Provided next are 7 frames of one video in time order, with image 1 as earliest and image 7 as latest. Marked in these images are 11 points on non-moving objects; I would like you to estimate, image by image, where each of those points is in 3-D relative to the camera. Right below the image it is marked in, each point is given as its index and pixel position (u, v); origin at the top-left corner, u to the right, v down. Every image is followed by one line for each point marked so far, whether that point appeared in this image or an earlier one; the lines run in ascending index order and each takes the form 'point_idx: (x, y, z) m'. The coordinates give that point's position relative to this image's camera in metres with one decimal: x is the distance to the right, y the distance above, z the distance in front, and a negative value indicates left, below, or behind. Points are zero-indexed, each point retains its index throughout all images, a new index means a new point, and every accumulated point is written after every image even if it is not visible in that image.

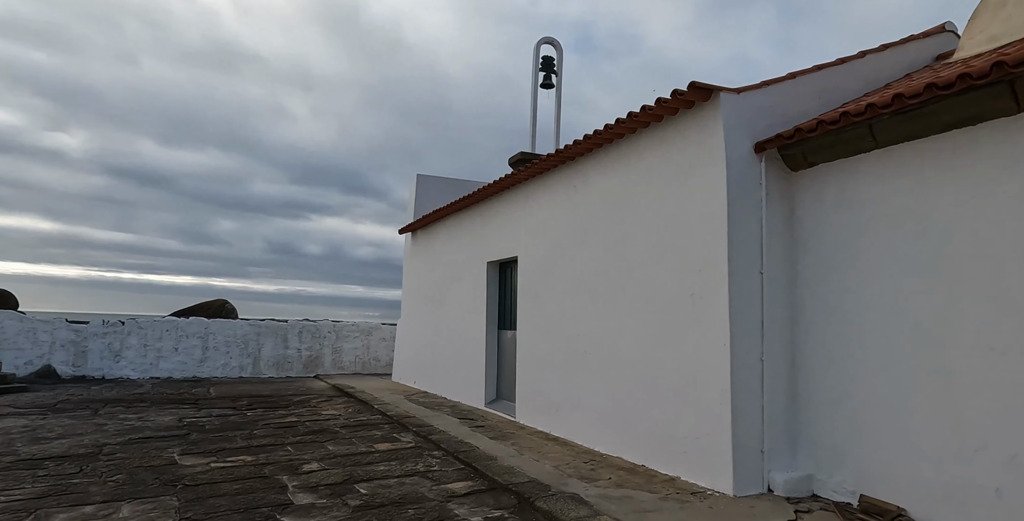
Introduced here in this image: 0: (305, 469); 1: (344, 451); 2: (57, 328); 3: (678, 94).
0: (-1.6, -1.6, +4.6) m
1: (-1.4, -1.7, +5.3) m
2: (-7.1, -1.1, +9.4) m
3: (+1.3, +1.2, +4.5) m
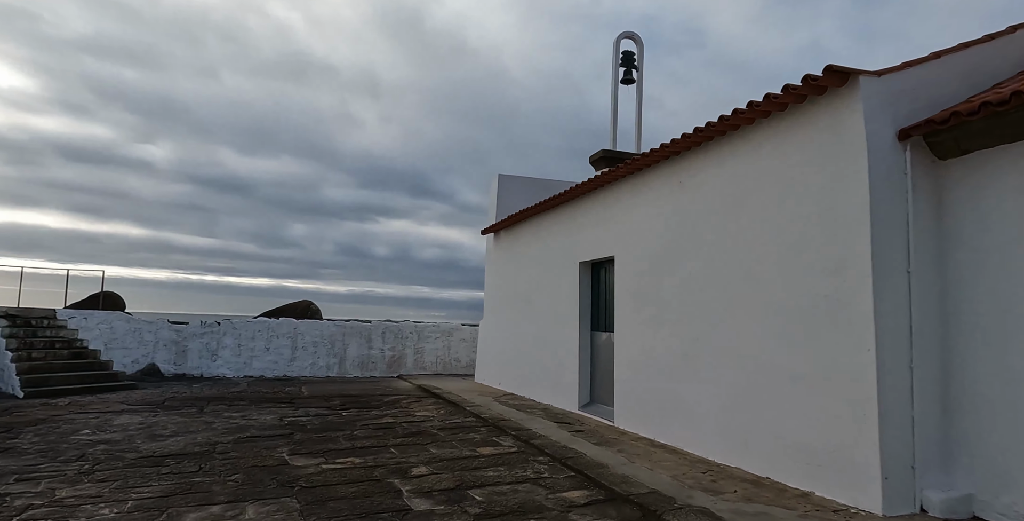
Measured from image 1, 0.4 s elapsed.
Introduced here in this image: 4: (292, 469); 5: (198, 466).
0: (-0.7, -1.6, +4.6) m
1: (-0.5, -1.7, +5.2) m
2: (-5.8, -1.1, +9.9) m
3: (+2.1, +1.3, +4.2) m
4: (-1.7, -1.6, +4.6) m
5: (-2.4, -1.6, +4.6) m
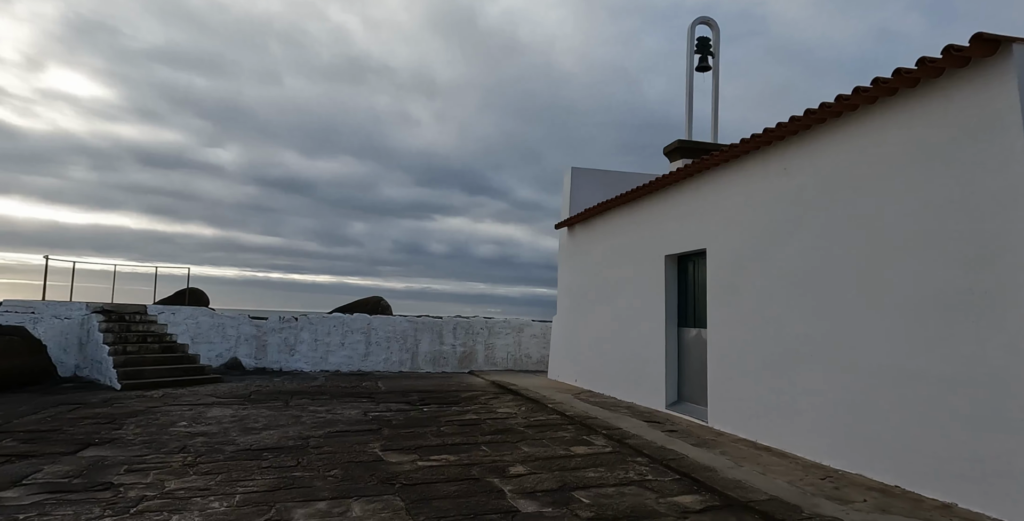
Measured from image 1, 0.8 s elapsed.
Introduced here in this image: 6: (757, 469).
0: (0.0, -1.5, +4.4) m
1: (+0.3, -1.6, +5.0) m
2: (-4.5, -1.1, +10.1) m
3: (+2.7, +1.3, +3.7) m
4: (-0.9, -1.5, +4.5) m
5: (-1.6, -1.5, +4.6) m
6: (+1.9, -1.6, +4.6) m
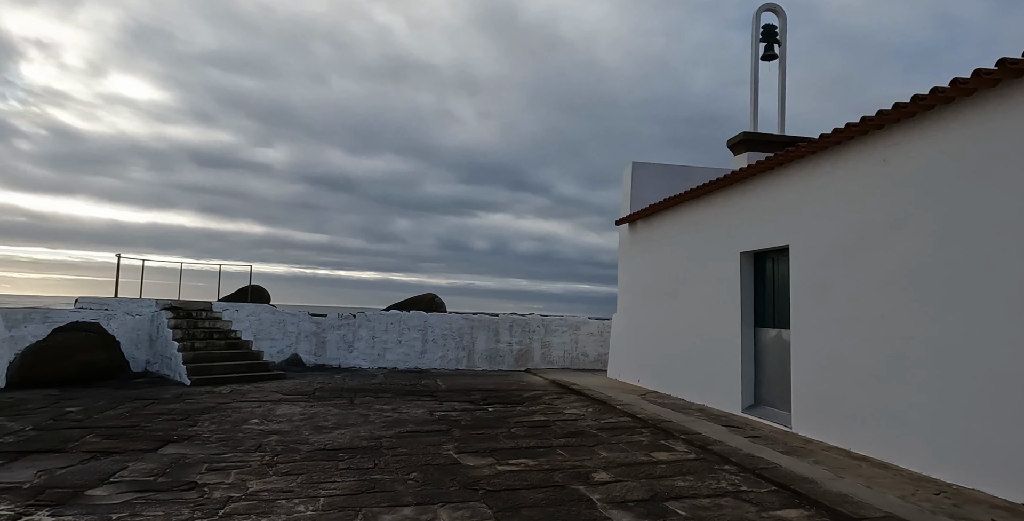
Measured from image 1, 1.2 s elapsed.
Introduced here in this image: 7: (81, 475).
0: (+0.6, -1.5, +4.2) m
1: (+0.9, -1.6, +4.8) m
2: (-3.6, -1.0, +10.2) m
3: (+3.3, +1.4, +3.3) m
4: (-0.3, -1.5, +4.4) m
5: (-1.0, -1.5, +4.5) m
6: (+2.5, -1.6, +4.3) m
7: (-2.8, -1.4, +3.9) m
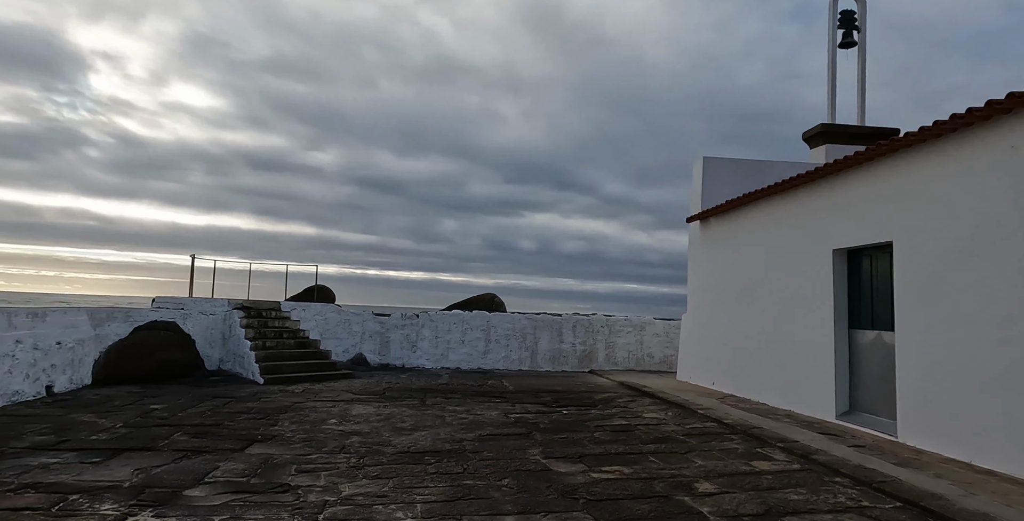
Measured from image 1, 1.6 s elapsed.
0: (+1.2, -1.5, +3.9) m
1: (+1.6, -1.5, +4.5) m
2: (-2.5, -1.0, +10.2) m
3: (+3.8, +1.4, +2.9) m
4: (+0.3, -1.5, +4.2) m
5: (-0.4, -1.5, +4.3) m
6: (+3.1, -1.5, +3.9) m
7: (-2.2, -1.4, +3.9) m
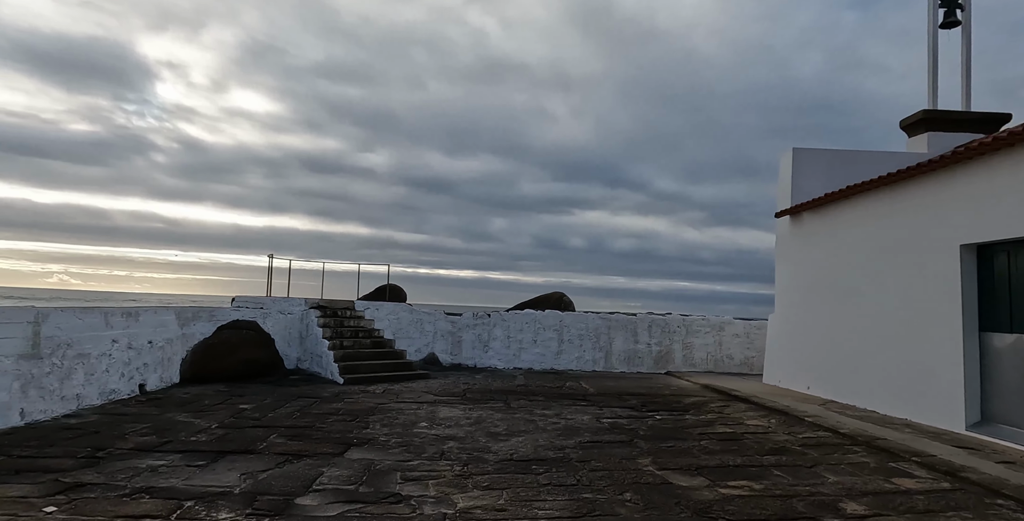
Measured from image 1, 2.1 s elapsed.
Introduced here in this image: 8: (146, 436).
0: (+2.0, -1.5, +3.5) m
1: (+2.4, -1.5, +4.0) m
2: (-1.2, -1.0, +10.1) m
3: (+4.5, +1.4, +2.3) m
4: (+1.1, -1.5, +3.8) m
5: (+0.4, -1.5, +4.1) m
6: (+3.8, -1.5, +3.3) m
7: (-1.4, -1.4, +3.8) m
8: (-2.8, -1.4, +4.6) m
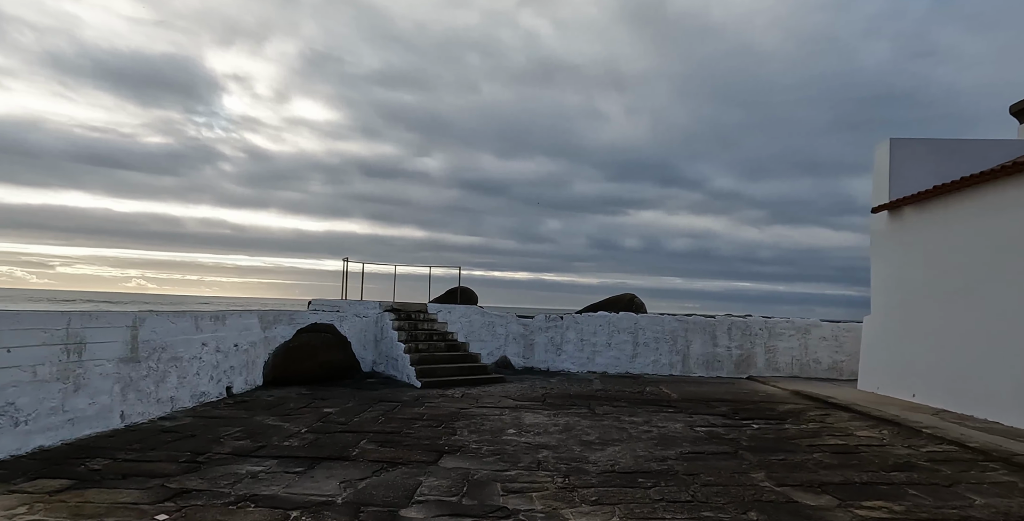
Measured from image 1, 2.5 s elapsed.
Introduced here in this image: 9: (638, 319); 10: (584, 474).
0: (+2.6, -1.4, +3.1) m
1: (+3.0, -1.5, +3.6) m
2: (0.0, -1.0, +9.9) m
3: (+4.9, +1.5, +1.7) m
4: (+1.8, -1.5, +3.5) m
5: (+1.1, -1.4, +3.8) m
6: (+4.4, -1.4, +2.7) m
7: (-0.8, -1.4, +3.6) m
8: (-2.1, -1.4, +4.6) m
9: (+2.1, -1.0, +10.0) m
10: (+0.5, -1.5, +4.1) m
